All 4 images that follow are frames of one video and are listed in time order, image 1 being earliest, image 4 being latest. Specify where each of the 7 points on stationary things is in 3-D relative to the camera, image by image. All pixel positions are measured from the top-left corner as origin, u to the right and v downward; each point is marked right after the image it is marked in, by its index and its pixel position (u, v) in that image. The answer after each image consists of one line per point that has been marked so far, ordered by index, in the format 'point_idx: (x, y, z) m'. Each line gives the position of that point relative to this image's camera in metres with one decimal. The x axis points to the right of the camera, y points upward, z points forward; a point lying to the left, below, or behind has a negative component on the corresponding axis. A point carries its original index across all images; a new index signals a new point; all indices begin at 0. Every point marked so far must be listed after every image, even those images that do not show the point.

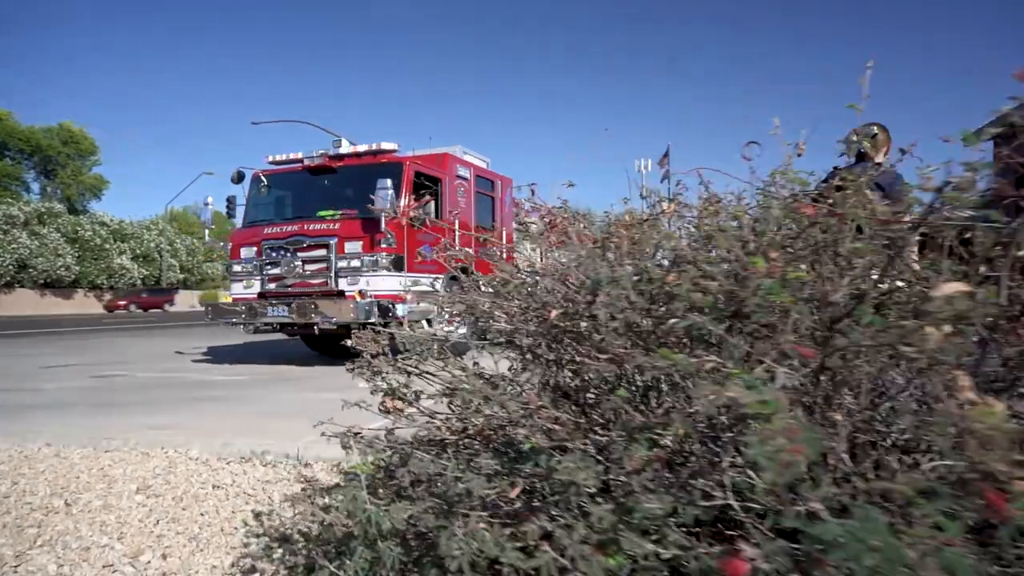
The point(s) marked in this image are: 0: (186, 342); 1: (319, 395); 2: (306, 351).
0: (-7.7, -1.3, +20.3) m
1: (-2.0, -1.3, +9.9) m
2: (-3.4, -1.1, +14.9) m
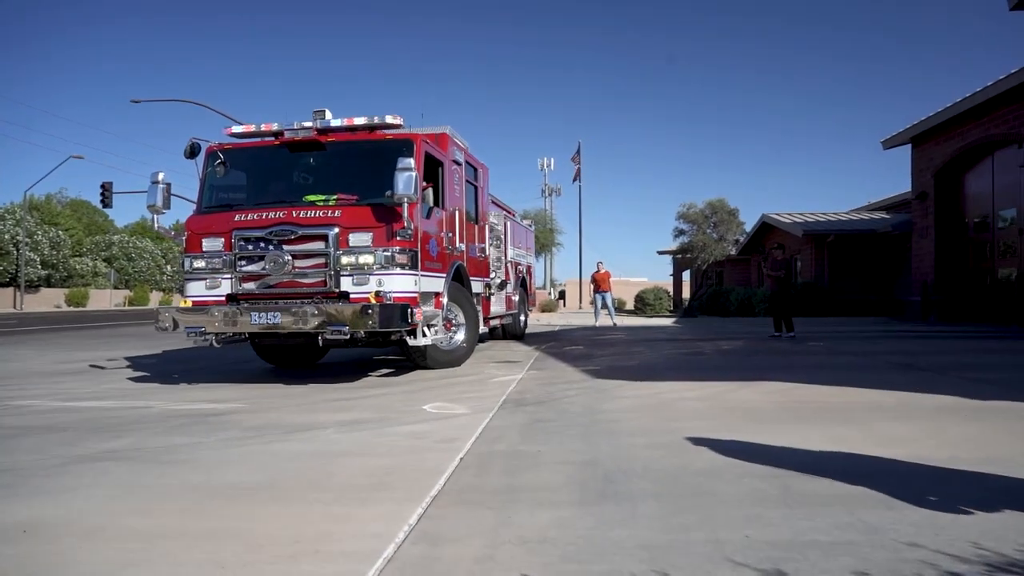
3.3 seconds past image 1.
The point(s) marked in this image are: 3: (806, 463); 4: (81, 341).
0: (-8.7, -1.3, +16.4) m
1: (-1.7, -1.3, +6.9) m
2: (-3.8, -1.1, +11.7) m
3: (+2.2, -1.3, +6.1) m
4: (-10.1, -1.2, +19.5) m
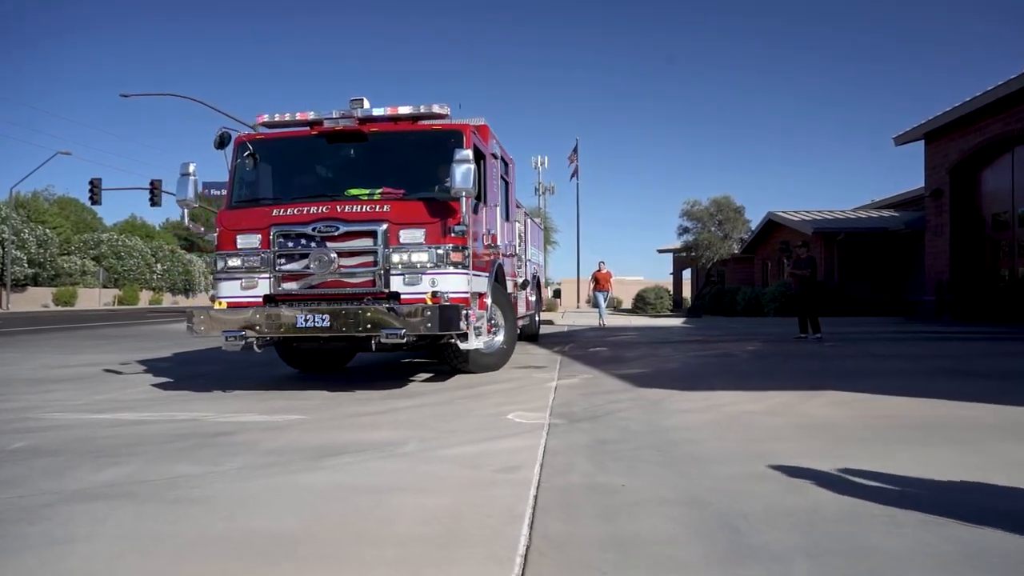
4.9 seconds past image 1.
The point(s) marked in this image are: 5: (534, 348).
0: (-8.3, -1.2, +15.3) m
1: (-1.2, -1.3, +5.8) m
2: (-3.3, -1.1, +10.6) m
3: (+2.7, -1.3, +5.1) m
4: (-9.7, -1.2, +18.3) m
5: (+0.5, -1.3, +17.3) m
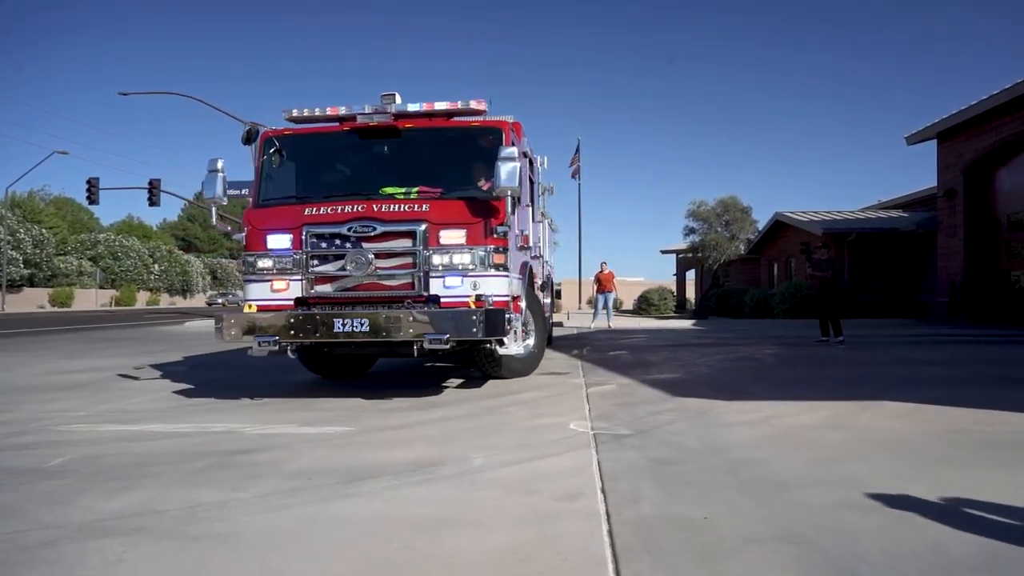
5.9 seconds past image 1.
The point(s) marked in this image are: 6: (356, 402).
0: (-7.9, -1.3, +14.6) m
1: (-0.8, -1.3, +5.2) m
2: (-2.9, -1.1, +10.0) m
3: (+3.1, -1.3, +4.5) m
4: (-9.4, -1.3, +17.7) m
5: (+0.8, -1.3, +16.7) m
6: (-1.6, -1.2, +8.4) m
